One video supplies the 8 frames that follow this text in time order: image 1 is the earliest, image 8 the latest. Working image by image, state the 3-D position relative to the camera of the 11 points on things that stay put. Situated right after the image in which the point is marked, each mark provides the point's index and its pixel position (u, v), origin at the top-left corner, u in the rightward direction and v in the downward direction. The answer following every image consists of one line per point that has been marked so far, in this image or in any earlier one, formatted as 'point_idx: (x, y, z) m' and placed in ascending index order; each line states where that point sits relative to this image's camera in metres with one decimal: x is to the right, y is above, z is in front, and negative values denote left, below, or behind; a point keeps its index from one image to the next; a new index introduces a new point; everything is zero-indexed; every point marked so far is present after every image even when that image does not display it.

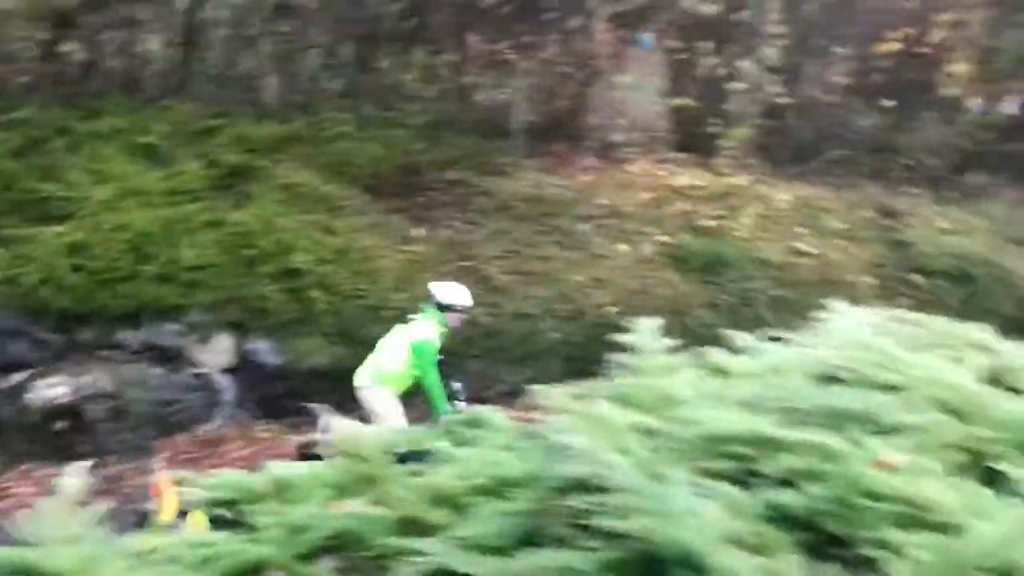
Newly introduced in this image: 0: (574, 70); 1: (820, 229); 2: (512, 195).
0: (+0.6, +2.2, +9.7) m
1: (+2.9, +0.6, +9.1) m
2: (0.0, +0.9, +8.7) m
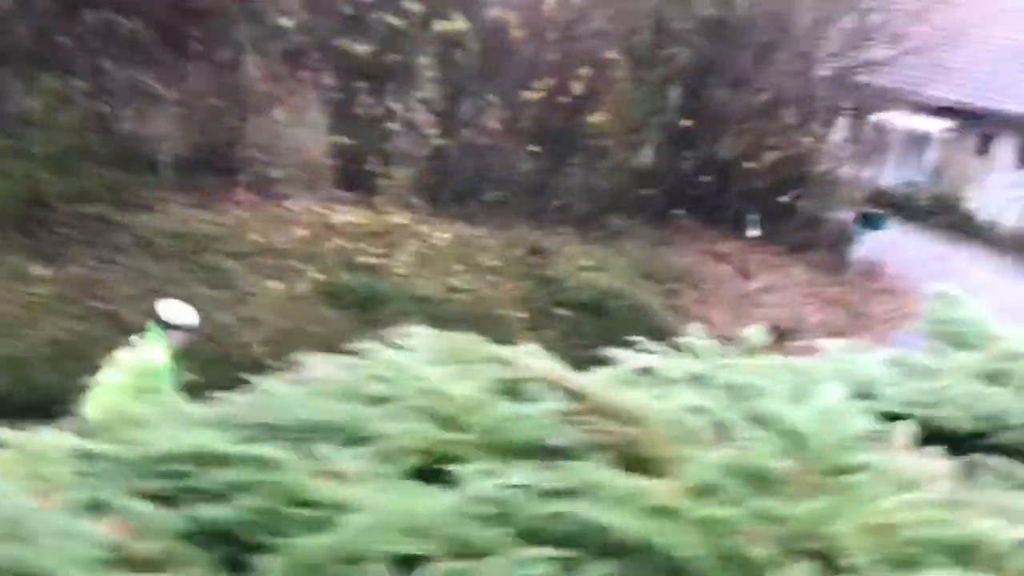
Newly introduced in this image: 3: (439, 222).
0: (-2.8, +1.8, +9.5) m
1: (-0.4, +0.2, +9.5) m
2: (-3.1, +0.5, +8.3) m
3: (-0.8, +0.7, +10.2) m
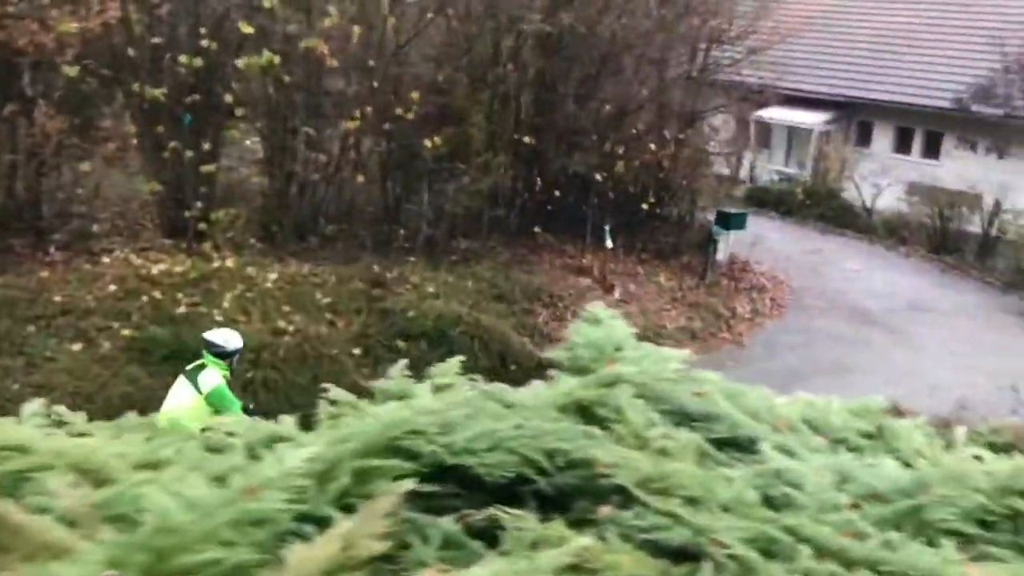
0: (-4.5, +1.2, +9.1) m
1: (-2.0, -0.2, +9.2) m
2: (-4.6, -0.1, +7.8) m
3: (-2.4, +0.3, +9.9) m
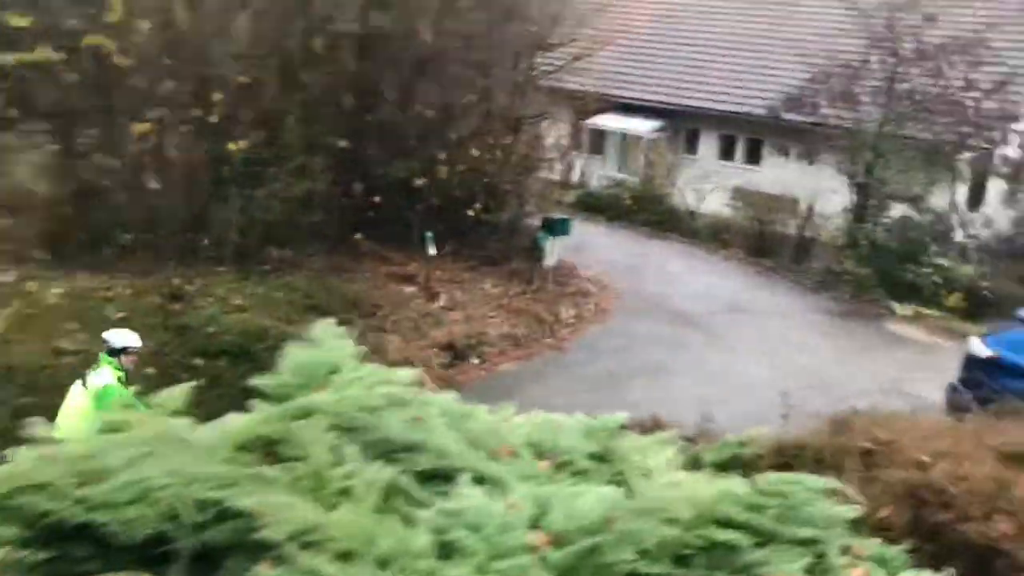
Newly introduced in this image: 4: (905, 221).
0: (-6.2, +1.0, +8.0) m
1: (-3.7, -0.3, +8.5) m
2: (-6.1, -0.3, +6.8) m
3: (-4.3, +0.1, +9.1) m
4: (+6.1, +1.0, +15.0) m
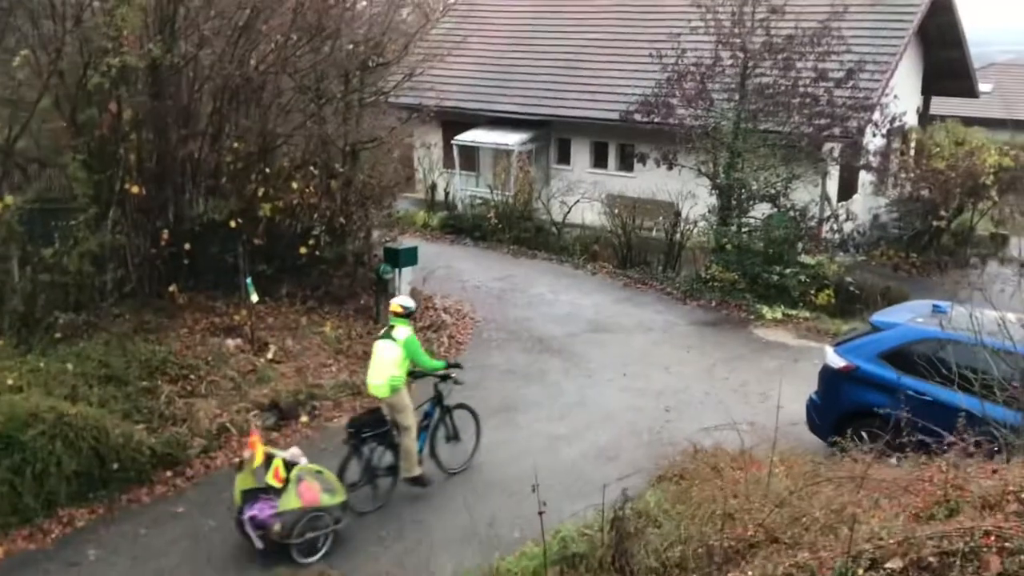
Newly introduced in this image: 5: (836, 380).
0: (-7.8, +0.1, +6.5) m
1: (-5.2, -1.0, +7.2) m
2: (-7.4, -1.2, +5.2) m
3: (-5.8, -0.7, +7.7) m
4: (+3.9, +1.0, +14.5) m
5: (+2.8, -0.8, +8.2) m
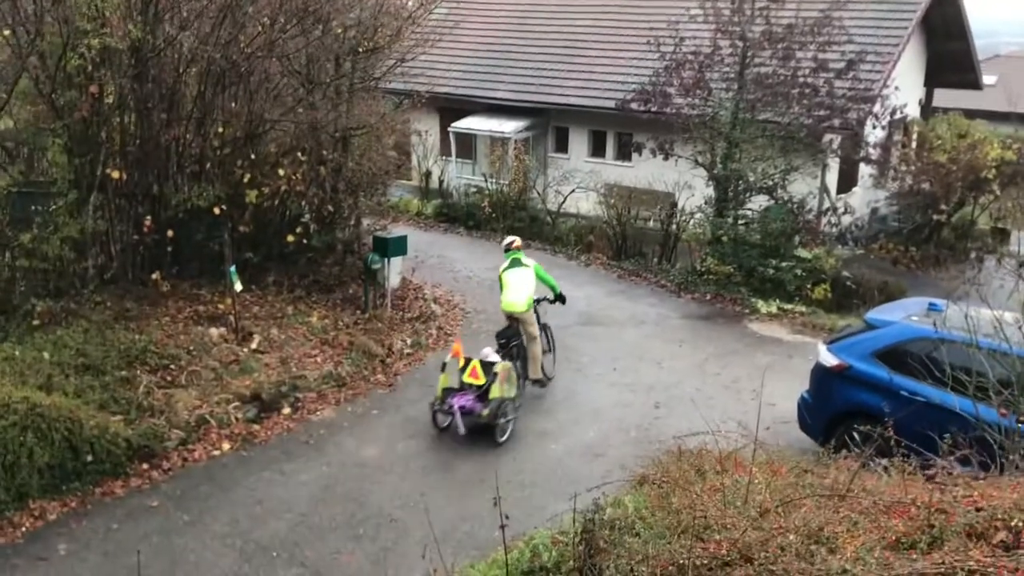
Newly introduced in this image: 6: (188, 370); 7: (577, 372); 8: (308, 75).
0: (-7.9, +0.2, +6.3) m
1: (-5.3, -0.9, +7.0) m
2: (-7.6, -1.1, +5.1) m
3: (-6.0, -0.6, +7.6) m
4: (+3.8, +1.1, +14.3) m
5: (+2.6, -0.8, +8.1) m
6: (-3.1, -0.8, +9.4) m
7: (+0.7, -0.9, +10.7) m
8: (-2.4, +2.5, +11.3) m
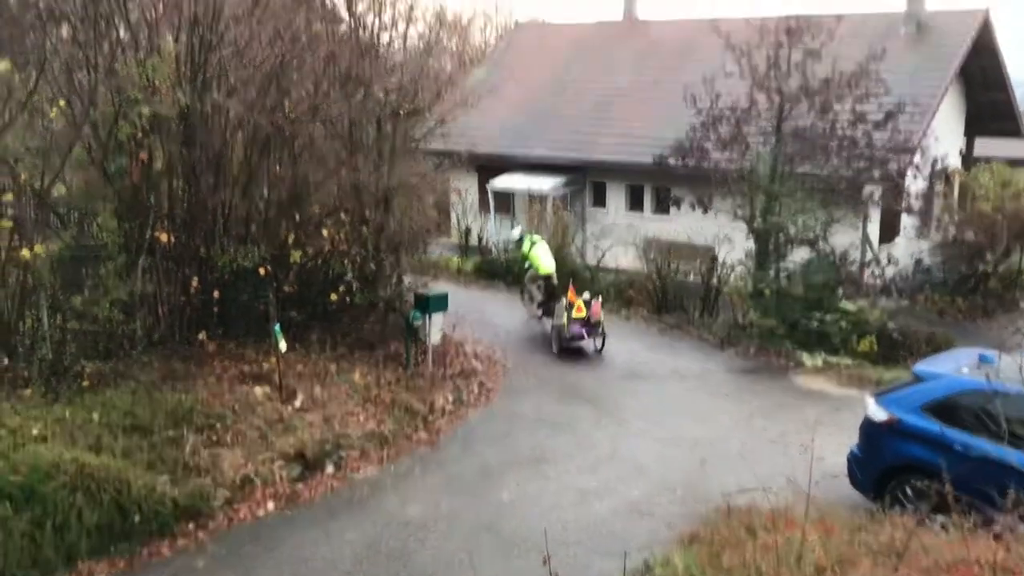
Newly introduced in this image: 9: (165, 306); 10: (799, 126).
0: (-7.6, -0.3, +6.6) m
1: (-5.0, -1.4, +7.1) m
2: (-7.3, -1.5, +5.3) m
3: (-5.6, -1.1, +7.8) m
4: (+4.3, +0.3, +14.2) m
5: (+3.0, -1.2, +7.9) m
6: (-2.7, -1.4, +9.4) m
7: (+1.2, -1.5, +10.6) m
8: (-1.9, +1.8, +11.5) m
9: (-3.8, -0.2, +10.7) m
10: (+4.2, +2.4, +14.2) m
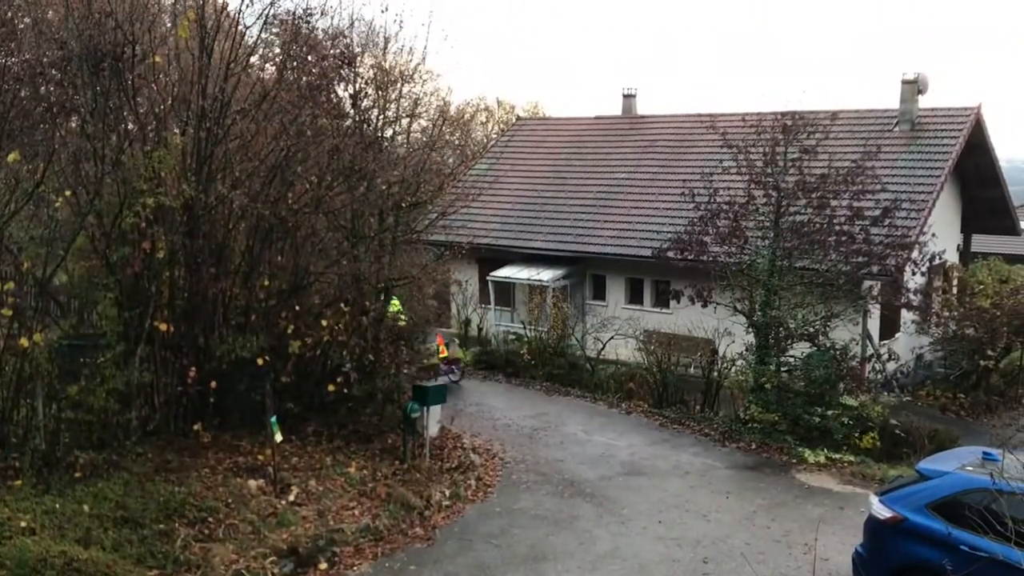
0: (-7.6, -0.8, +6.6) m
1: (-5.0, -2.0, +7.0) m
2: (-7.3, -1.9, +5.1) m
3: (-5.6, -1.8, +7.6) m
4: (+4.3, -1.1, +14.1) m
5: (+3.0, -2.0, +7.7) m
6: (-2.8, -2.3, +9.2) m
7: (+1.2, -2.6, +10.4) m
8: (-1.9, +0.7, +11.6) m
9: (-3.9, -1.2, +10.6) m
10: (+4.2, +1.0, +14.4) m
